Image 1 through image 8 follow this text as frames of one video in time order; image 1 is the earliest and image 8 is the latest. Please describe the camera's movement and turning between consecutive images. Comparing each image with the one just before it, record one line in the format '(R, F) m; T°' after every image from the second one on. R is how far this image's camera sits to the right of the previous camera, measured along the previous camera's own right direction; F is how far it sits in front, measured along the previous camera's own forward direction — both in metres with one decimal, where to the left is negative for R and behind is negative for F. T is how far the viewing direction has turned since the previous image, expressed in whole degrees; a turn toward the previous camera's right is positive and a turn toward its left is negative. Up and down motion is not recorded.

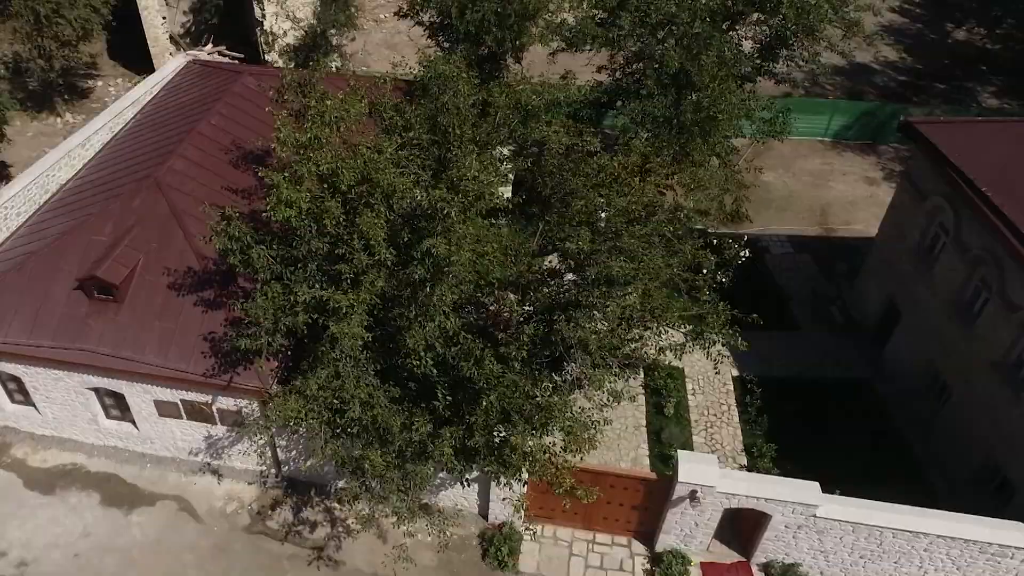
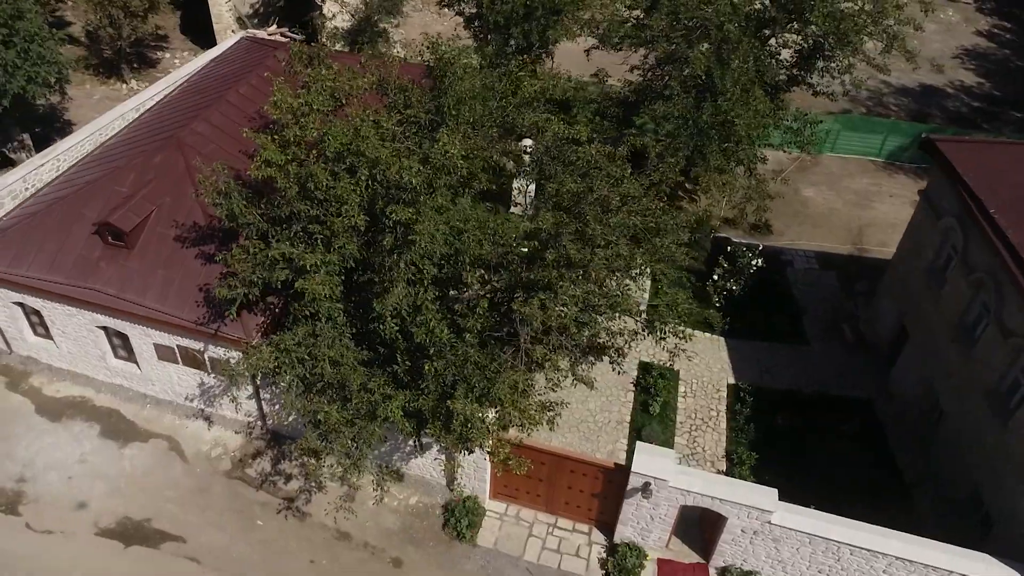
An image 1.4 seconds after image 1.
(+1.6, -0.2) m; -5°
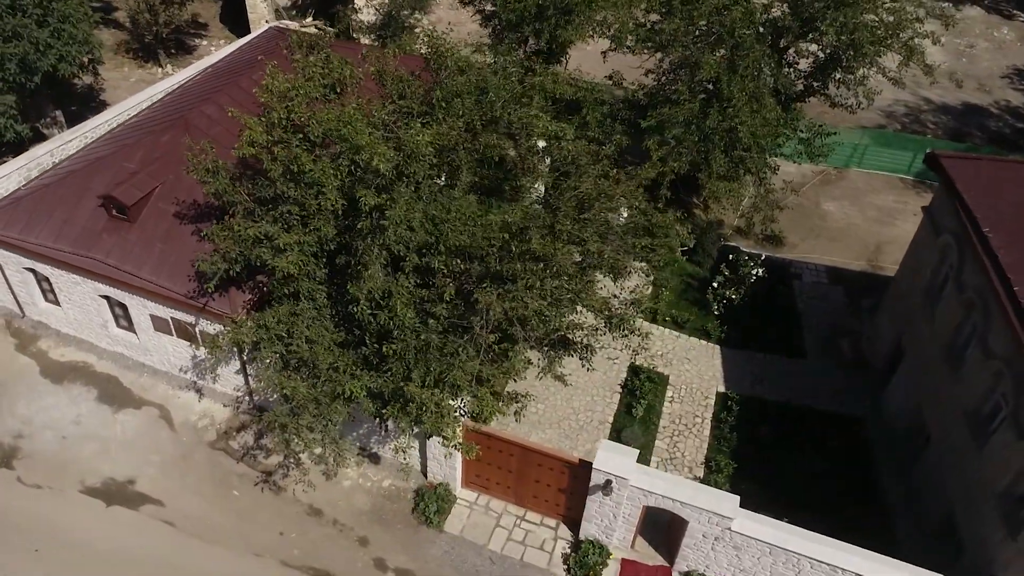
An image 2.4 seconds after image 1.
(+1.2, -0.1) m; -3°
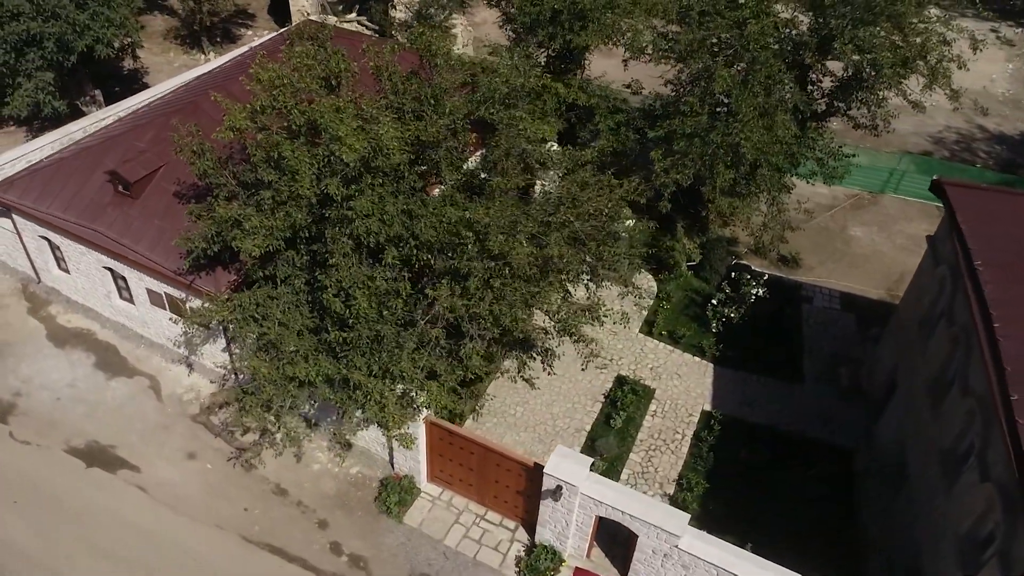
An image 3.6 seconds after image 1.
(+1.5, 0.0) m; -4°
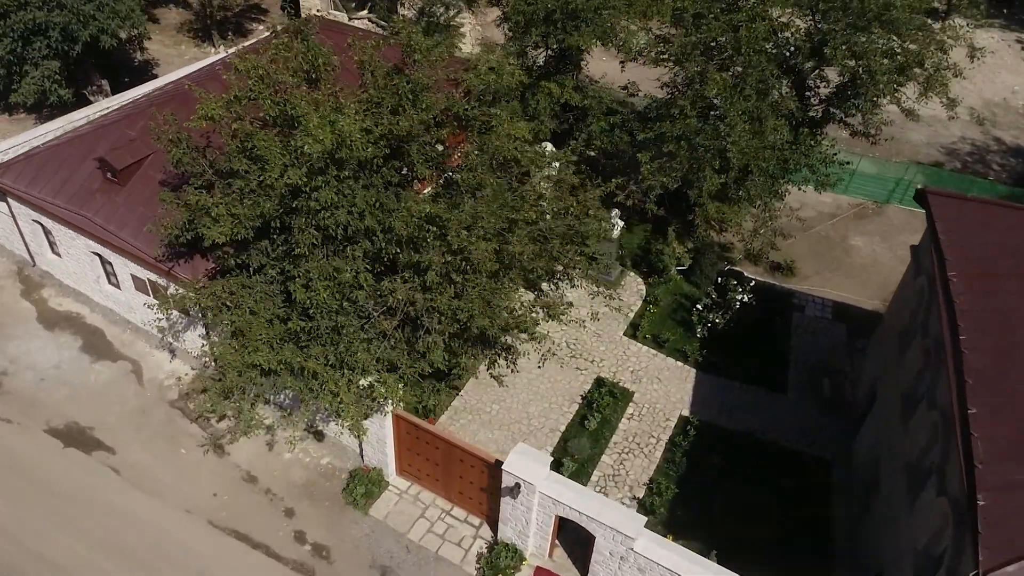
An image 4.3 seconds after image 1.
(+1.0, 0.0) m; -2°
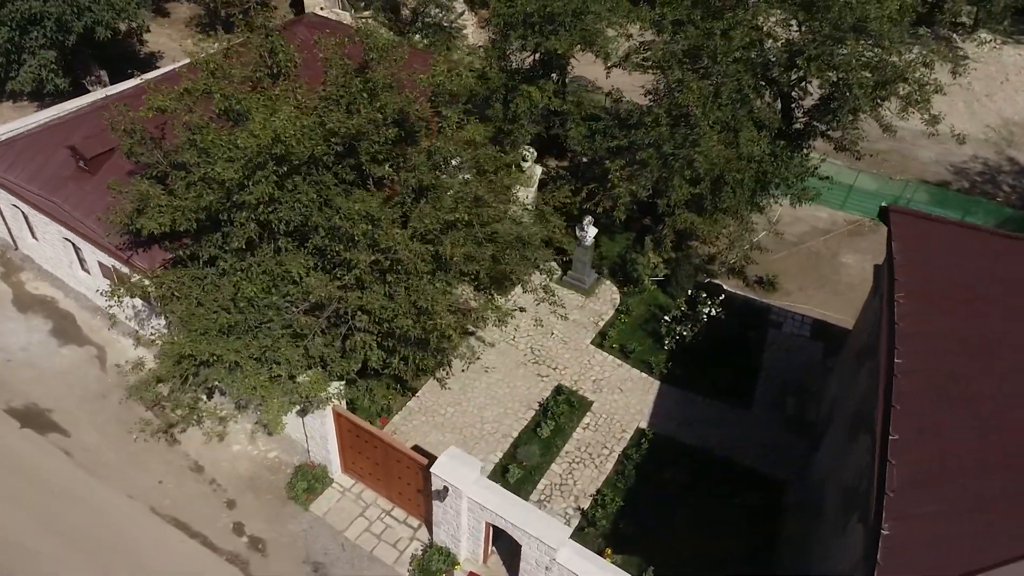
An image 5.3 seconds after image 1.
(+1.5, +0.1) m; -2°
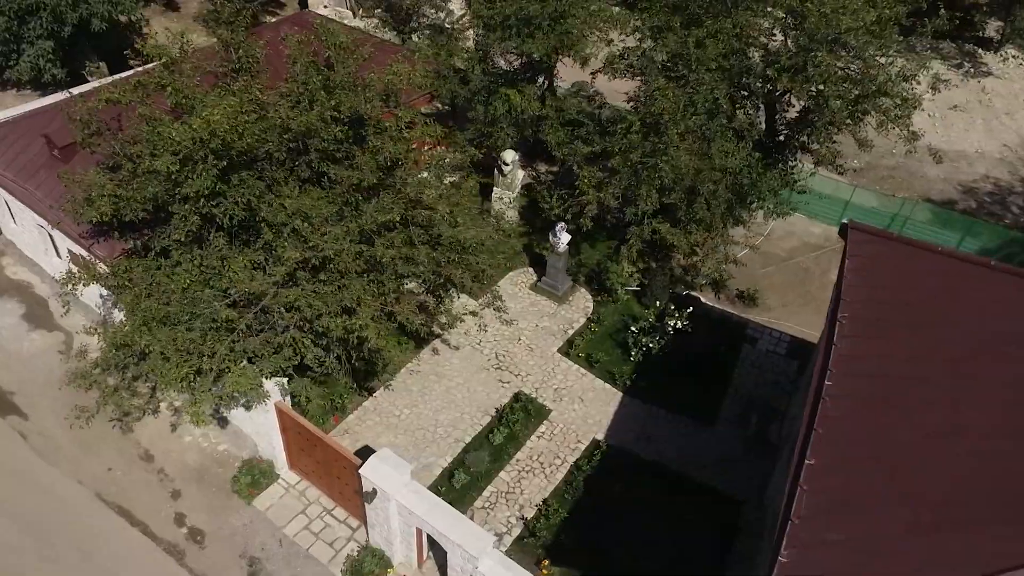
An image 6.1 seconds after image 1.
(+1.5, +0.1) m; -2°
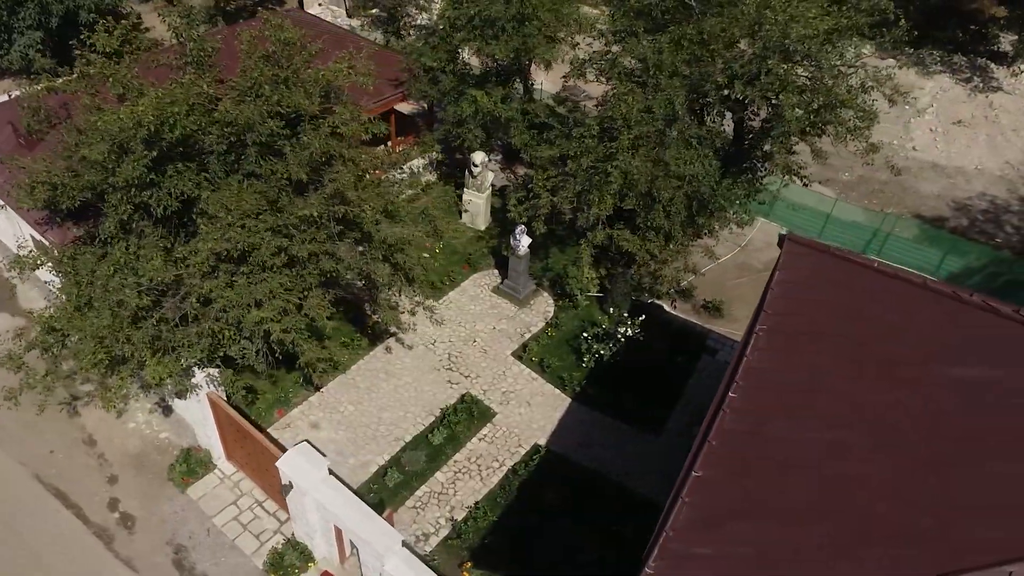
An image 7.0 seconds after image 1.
(+1.7, 0.0) m; -2°
